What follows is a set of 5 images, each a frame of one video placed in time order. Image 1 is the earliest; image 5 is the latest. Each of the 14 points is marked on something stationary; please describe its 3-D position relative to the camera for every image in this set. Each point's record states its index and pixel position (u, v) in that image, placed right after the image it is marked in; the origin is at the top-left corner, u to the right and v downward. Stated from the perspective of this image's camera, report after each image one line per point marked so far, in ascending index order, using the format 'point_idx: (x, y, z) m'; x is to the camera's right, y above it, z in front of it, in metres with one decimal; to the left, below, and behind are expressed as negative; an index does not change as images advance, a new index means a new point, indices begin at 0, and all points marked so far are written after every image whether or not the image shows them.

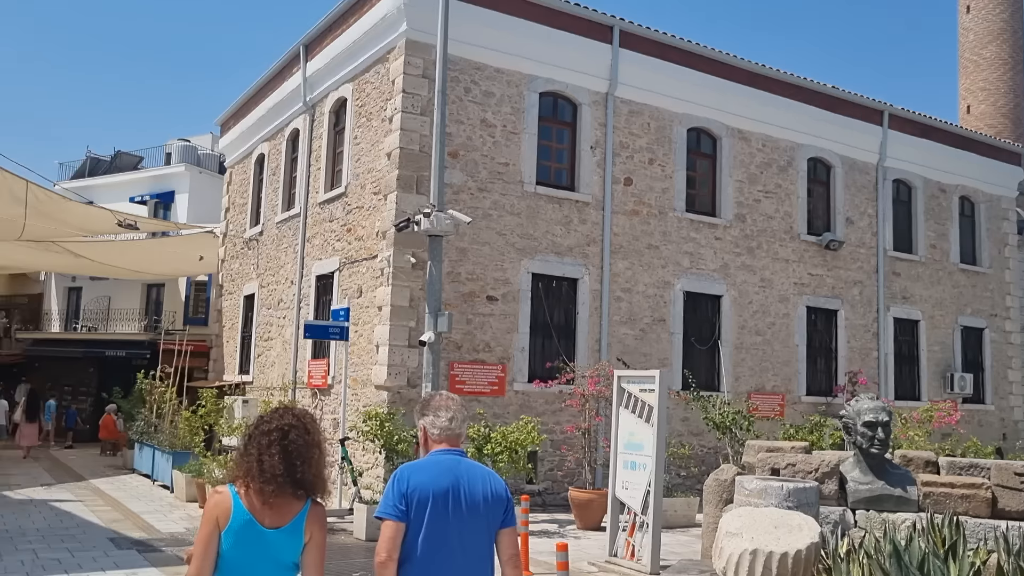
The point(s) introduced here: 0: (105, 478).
0: (-6.0, -2.8, +14.0) m
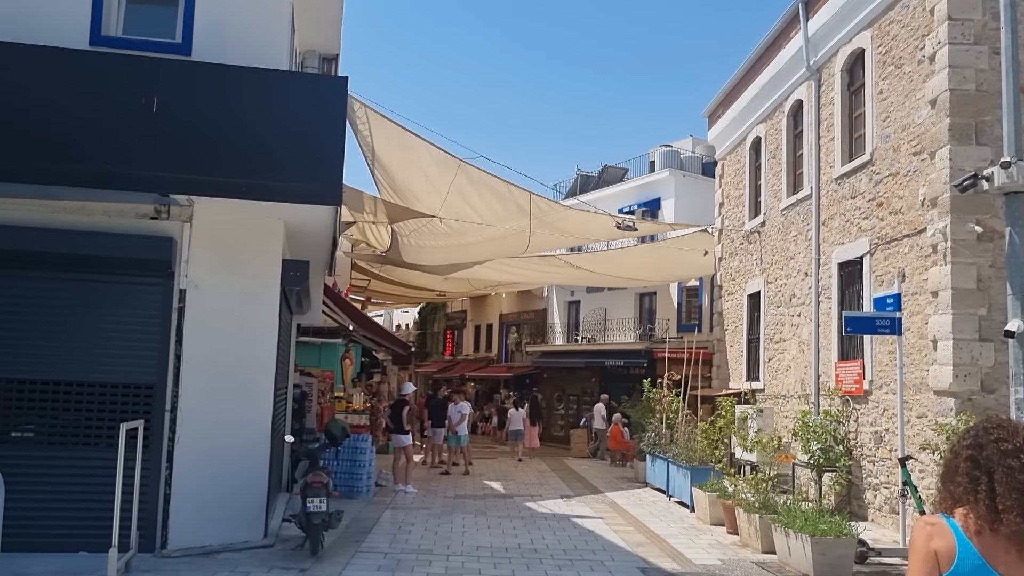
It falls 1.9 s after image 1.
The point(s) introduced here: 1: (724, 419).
0: (+1.6, -2.9, +13.5) m
1: (+2.5, -1.5, +11.1) m
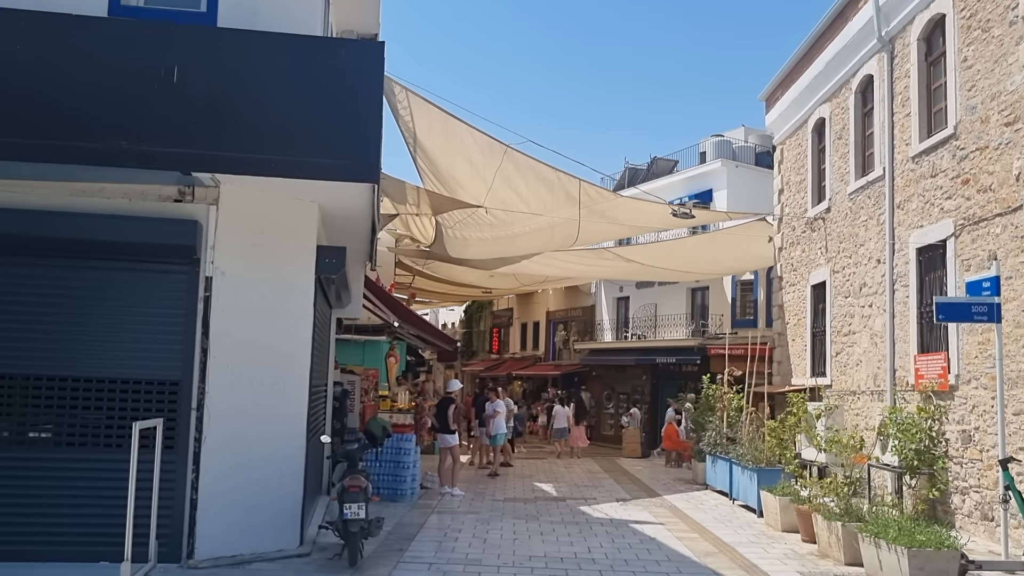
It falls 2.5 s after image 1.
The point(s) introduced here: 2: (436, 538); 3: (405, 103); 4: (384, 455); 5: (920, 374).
0: (+2.3, -2.7, +12.7) m
1: (+3.0, -1.4, +10.3) m
2: (-0.7, -2.2, +8.3) m
3: (-1.4, +2.4, +12.4) m
4: (-1.4, -1.9, +10.8) m
5: (+4.5, -0.9, +10.4) m
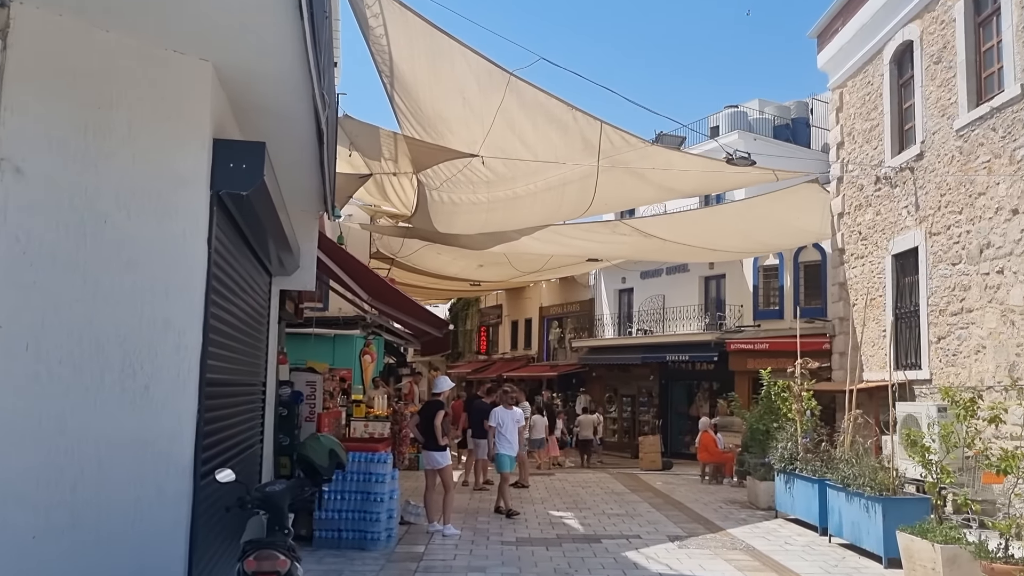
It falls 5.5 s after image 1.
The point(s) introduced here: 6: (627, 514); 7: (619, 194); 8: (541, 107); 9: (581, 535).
0: (+2.4, -2.4, +9.6) m
1: (+3.2, -1.0, +7.2) m
2: (-0.5, -1.8, +5.2) m
3: (-1.3, +2.8, +9.3) m
4: (-1.3, -1.6, +7.6) m
5: (+4.6, -0.6, +7.4) m
6: (+1.2, -2.4, +10.2) m
7: (+1.5, +1.3, +13.2) m
8: (+0.4, +2.0, +10.5) m
9: (+0.6, -2.2, +8.6) m
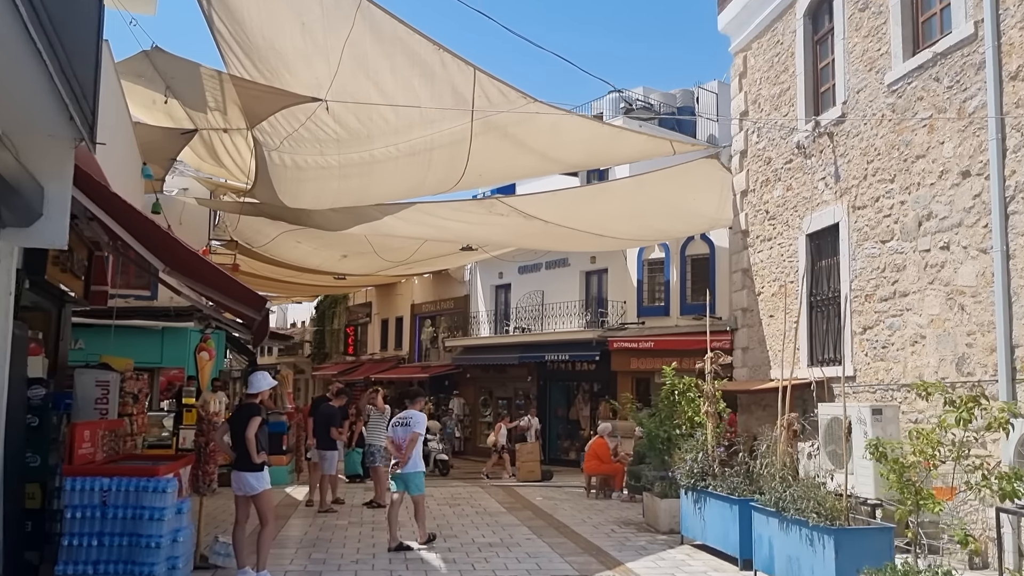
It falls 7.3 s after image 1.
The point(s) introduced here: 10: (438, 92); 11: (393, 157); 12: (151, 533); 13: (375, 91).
0: (+1.1, -2.2, +7.8) m
1: (+2.2, -0.8, +5.5) m
2: (-1.1, -1.6, +3.0) m
3: (-2.5, +3.0, +7.0) m
4: (-2.3, -1.3, +5.4) m
5: (+3.6, -0.4, +5.9) m
6: (-0.1, -2.2, +8.3) m
7: (-0.2, +1.4, +11.3) m
8: (-0.9, +2.2, +8.5) m
9: (-0.5, -2.0, +6.6) m
10: (-0.7, +1.9, +9.2) m
11: (-1.3, +1.5, +10.8) m
12: (-2.0, -1.4, +5.3) m
13: (-1.3, +1.9, +9.4) m
